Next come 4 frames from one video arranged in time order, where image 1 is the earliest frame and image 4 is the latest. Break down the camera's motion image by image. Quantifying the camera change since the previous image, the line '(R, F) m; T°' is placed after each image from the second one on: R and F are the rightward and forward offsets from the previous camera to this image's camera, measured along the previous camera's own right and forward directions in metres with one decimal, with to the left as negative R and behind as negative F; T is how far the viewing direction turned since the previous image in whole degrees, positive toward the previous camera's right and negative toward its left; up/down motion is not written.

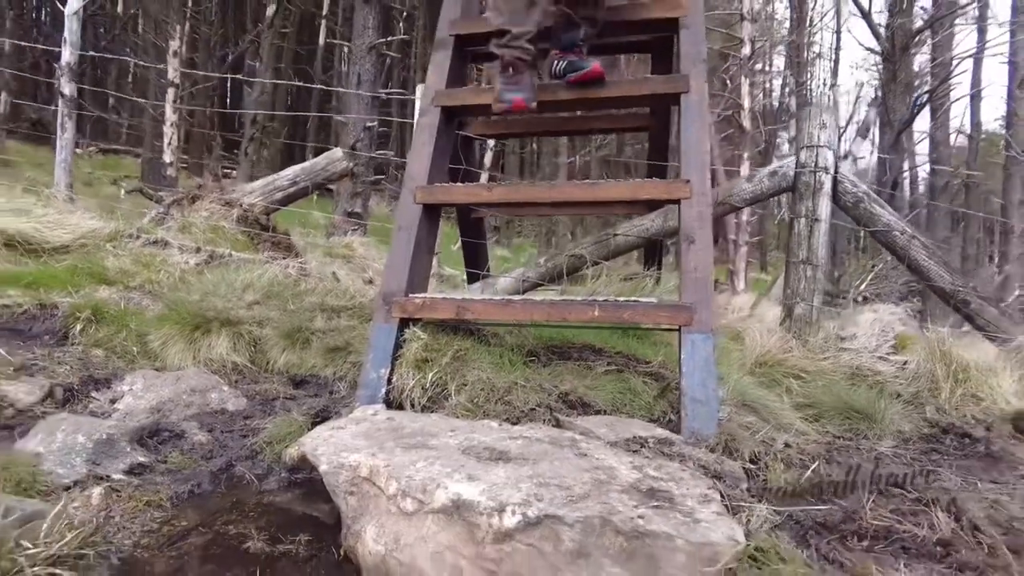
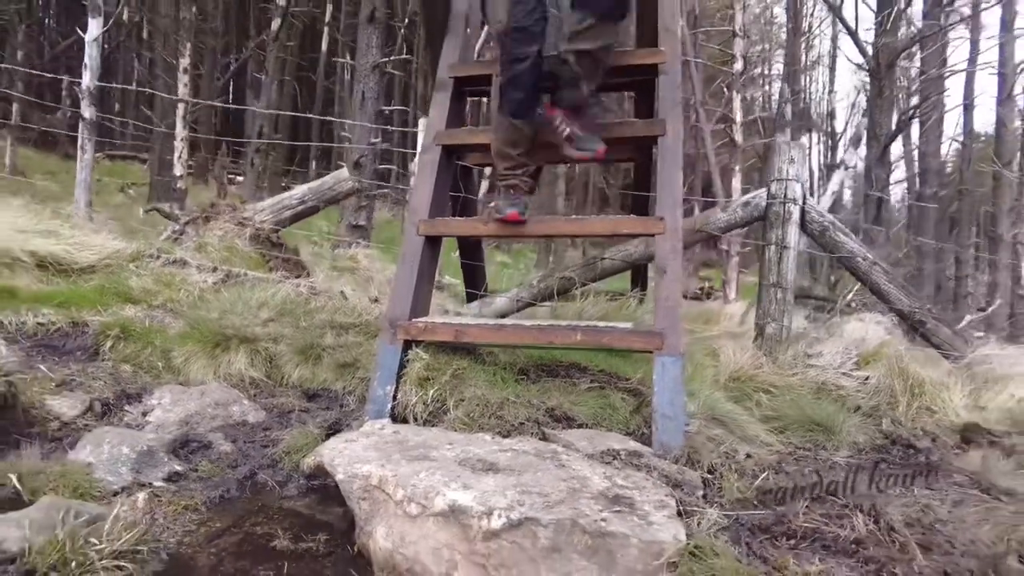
(0.0, -0.4) m; 0°
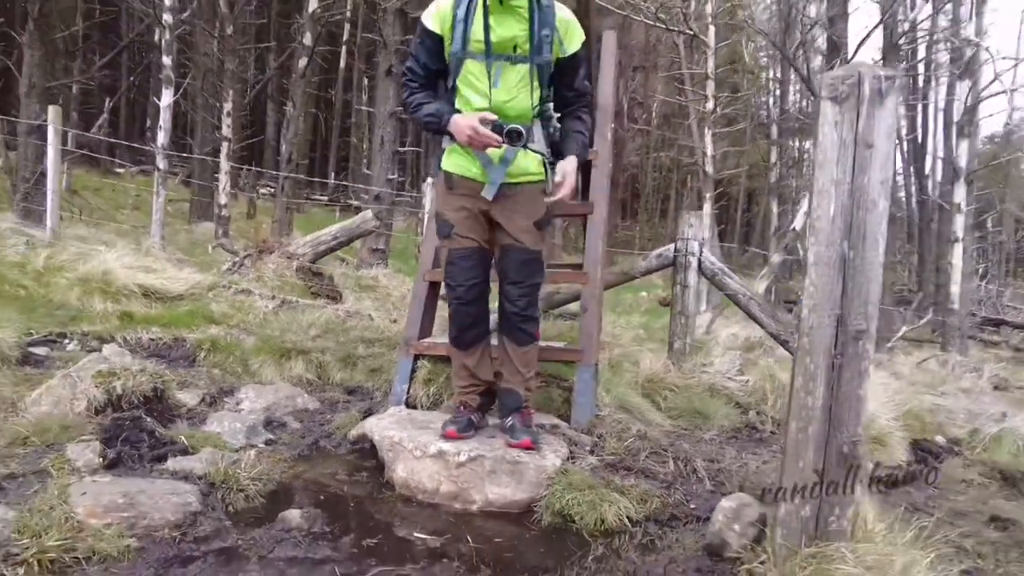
(+0.3, -1.7) m; -1°
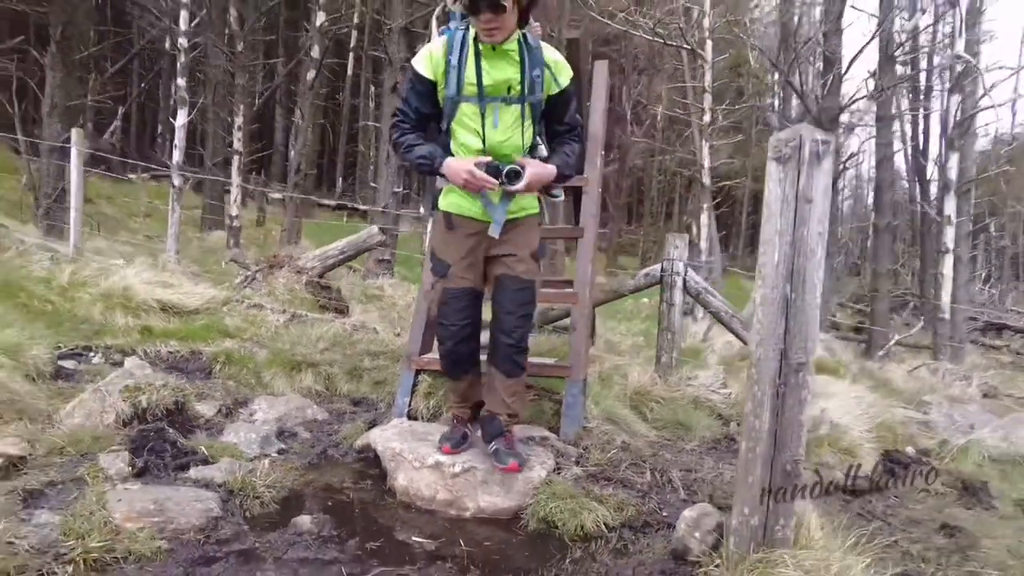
(+0.1, -0.4) m; -1°
